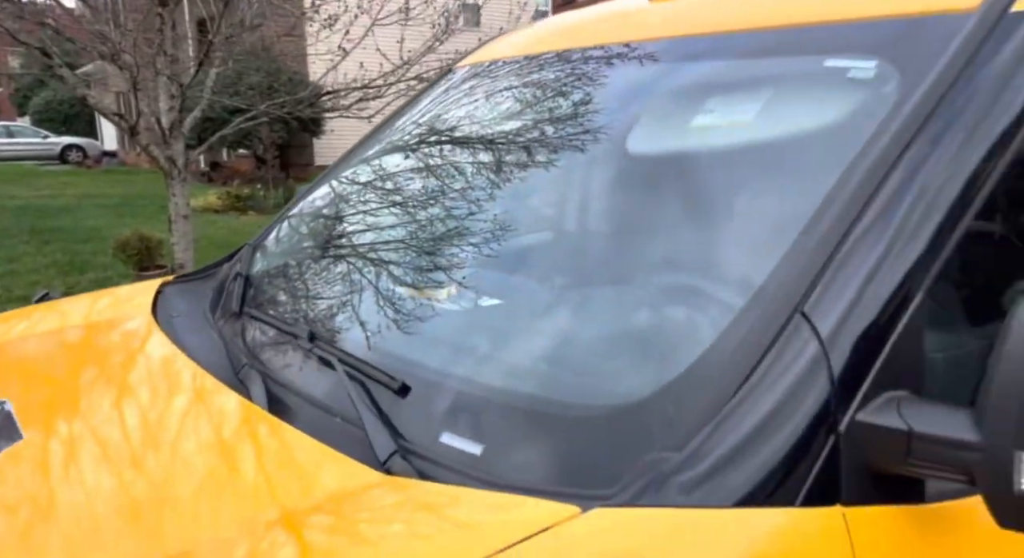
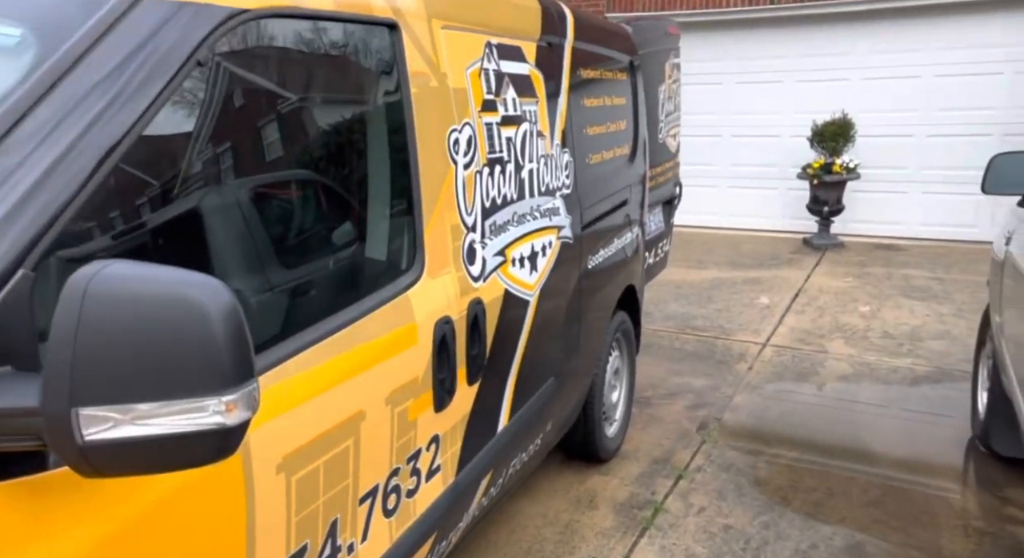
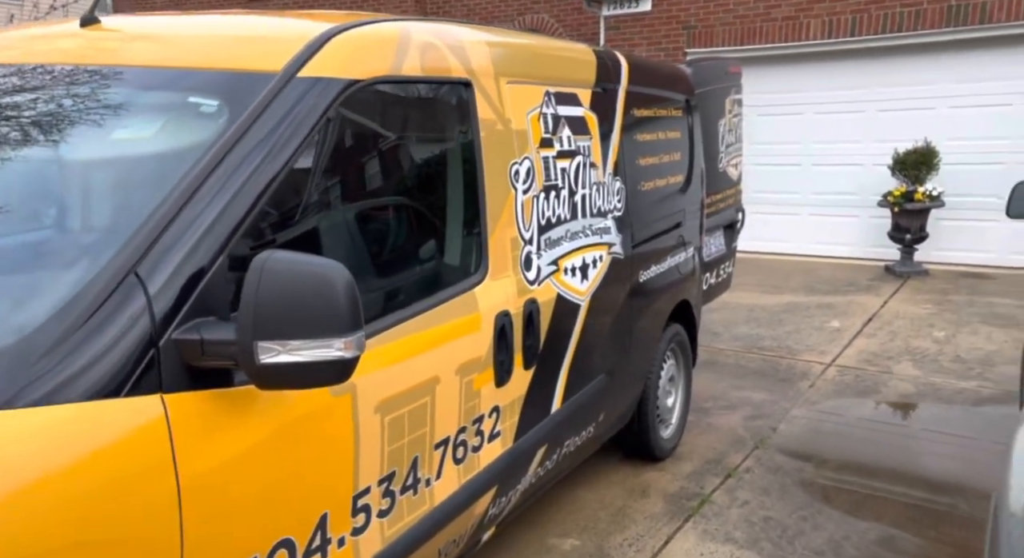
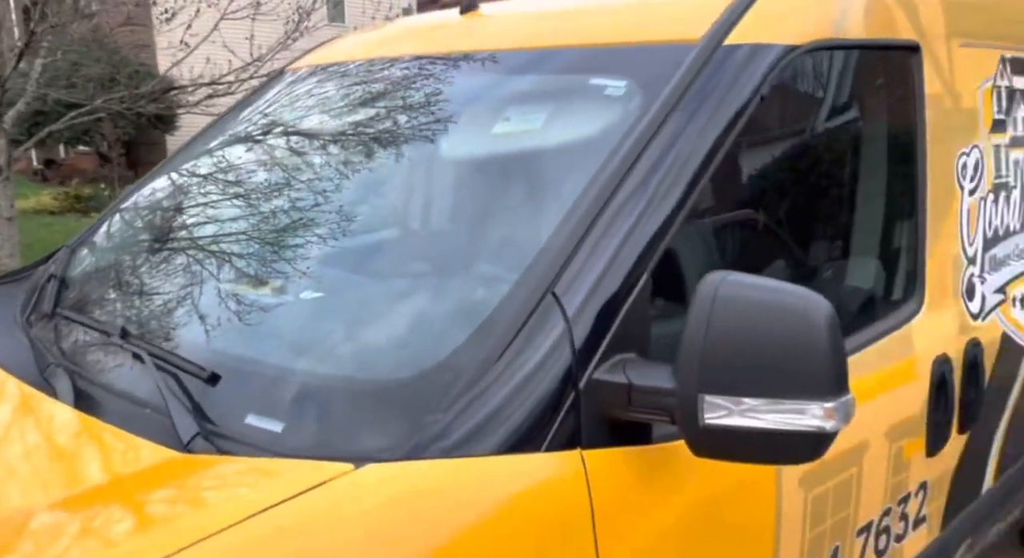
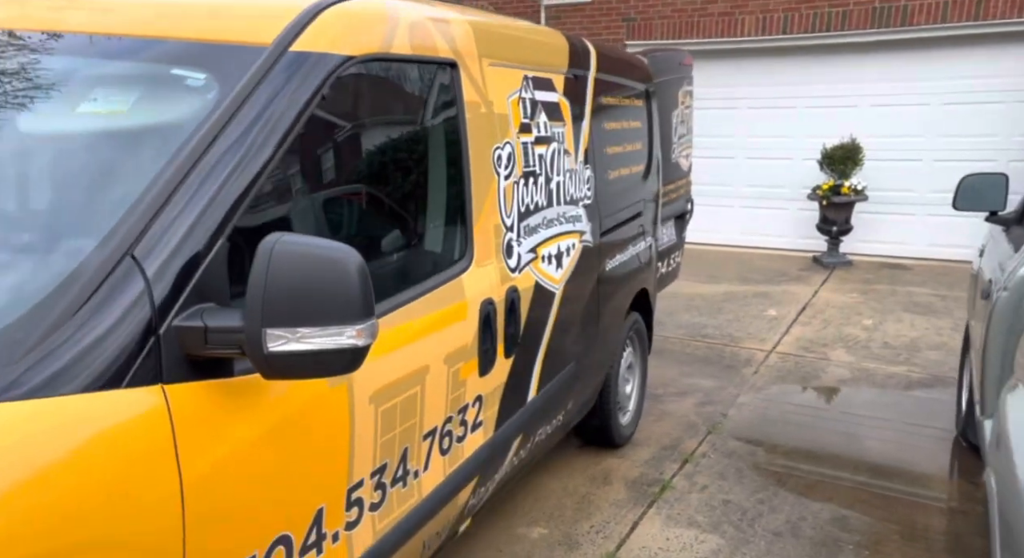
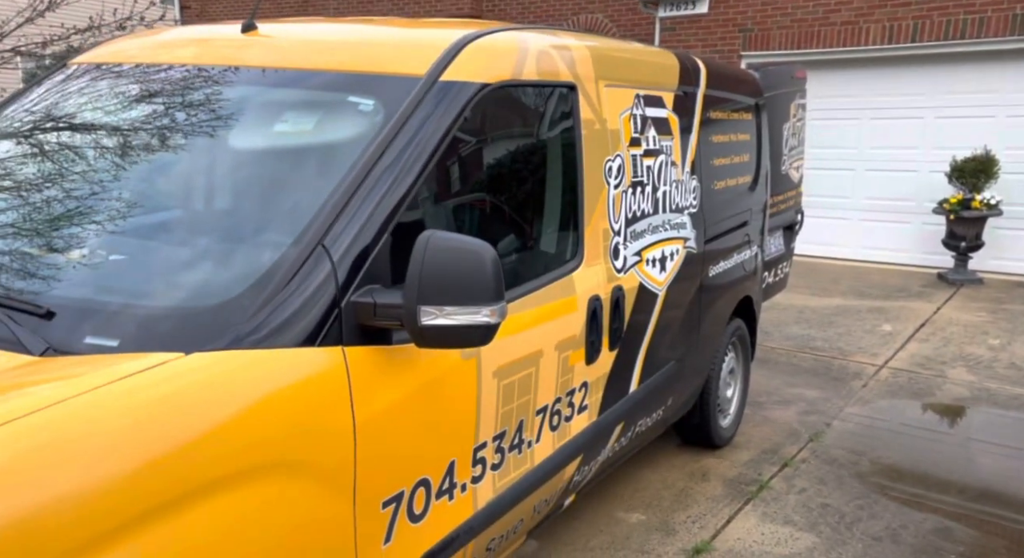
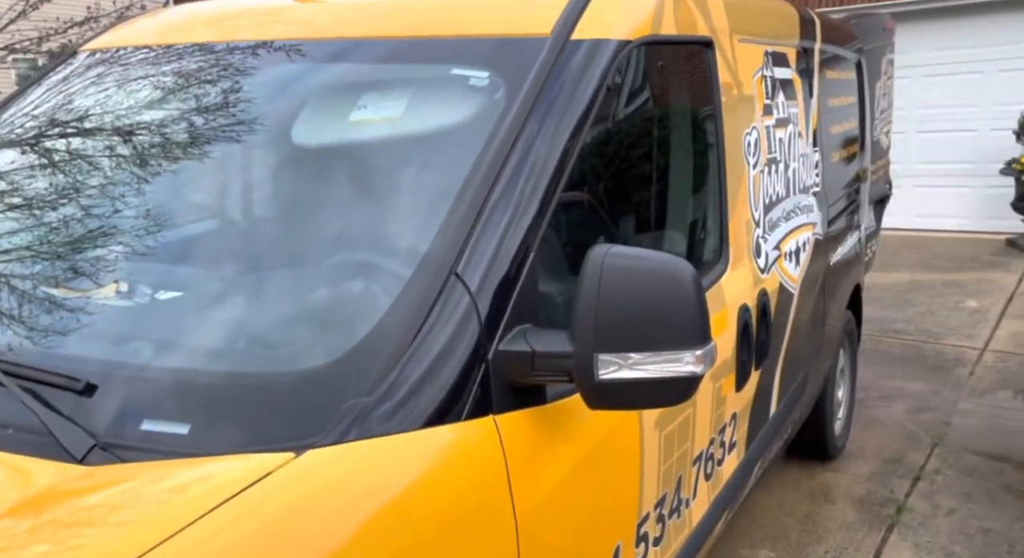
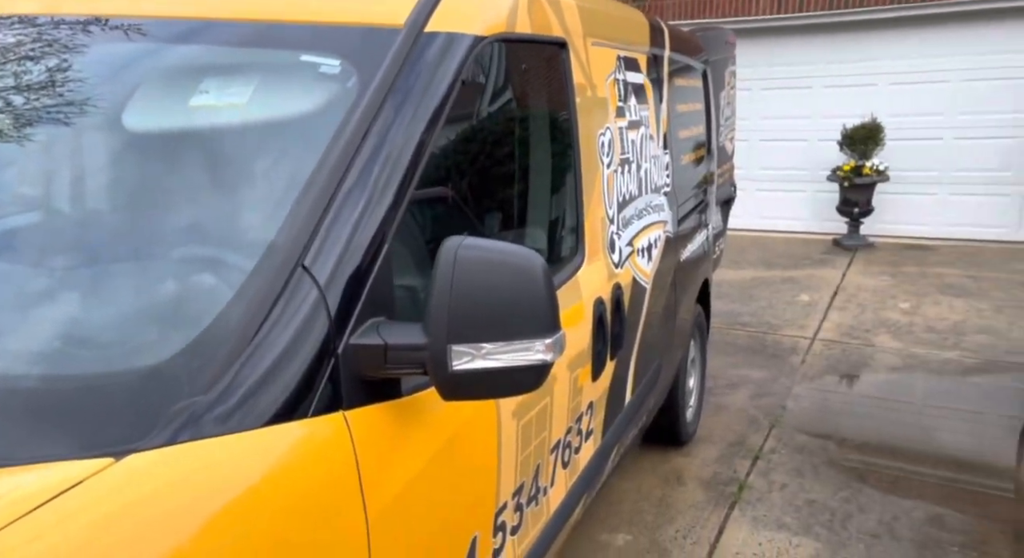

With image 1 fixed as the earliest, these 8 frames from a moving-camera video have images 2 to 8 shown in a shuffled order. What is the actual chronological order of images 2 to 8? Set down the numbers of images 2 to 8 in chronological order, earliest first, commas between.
4, 7, 8, 5, 6, 3, 2
